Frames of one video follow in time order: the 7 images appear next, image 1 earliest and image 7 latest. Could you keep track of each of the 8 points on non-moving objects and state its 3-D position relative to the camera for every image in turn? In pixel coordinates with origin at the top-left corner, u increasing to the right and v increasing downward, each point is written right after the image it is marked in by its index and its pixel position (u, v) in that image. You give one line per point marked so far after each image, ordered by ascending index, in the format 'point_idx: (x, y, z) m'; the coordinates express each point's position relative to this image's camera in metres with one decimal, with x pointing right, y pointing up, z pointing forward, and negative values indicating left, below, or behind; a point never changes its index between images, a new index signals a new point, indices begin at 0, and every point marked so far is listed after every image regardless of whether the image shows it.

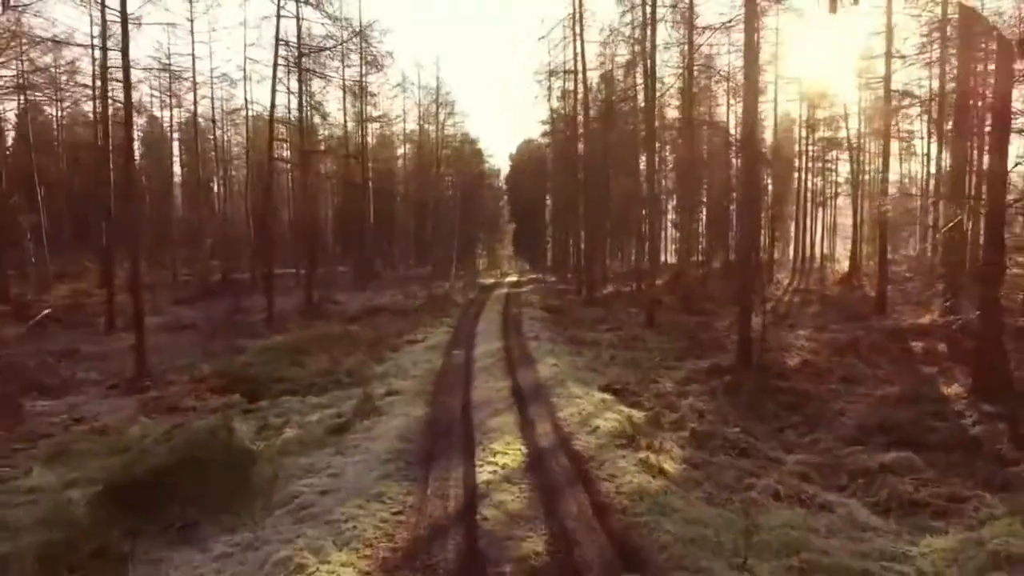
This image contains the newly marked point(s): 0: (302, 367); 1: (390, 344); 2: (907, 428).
0: (-4.2, -1.6, +14.6) m
1: (-2.9, -1.3, +17.2) m
2: (+5.5, -1.9, +10.0) m
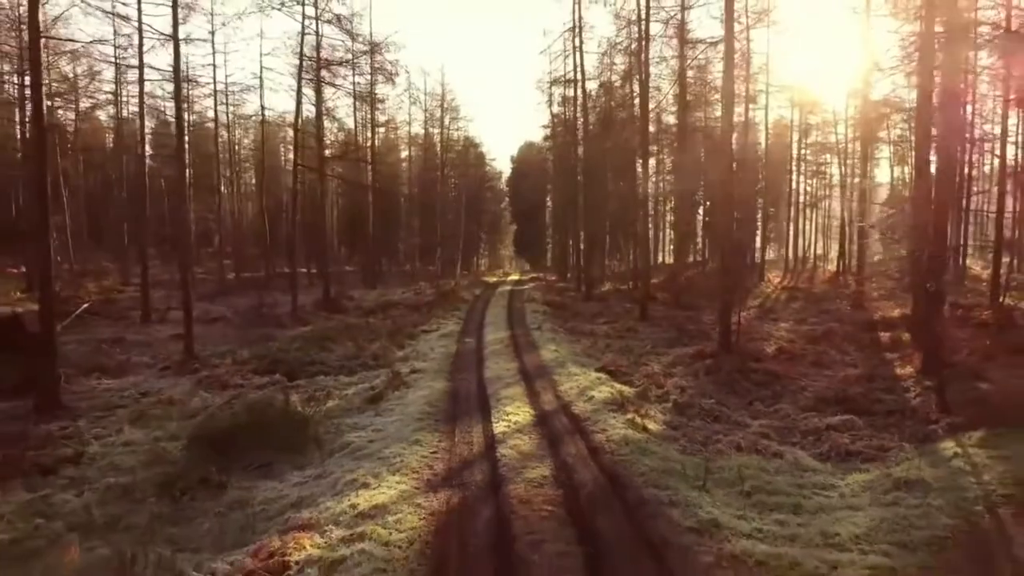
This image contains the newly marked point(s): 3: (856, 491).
0: (-4.1, -1.5, +16.3) m
1: (-2.8, -1.2, +19.0) m
2: (+5.7, -1.8, +11.8) m
3: (+3.6, -2.1, +7.6) m
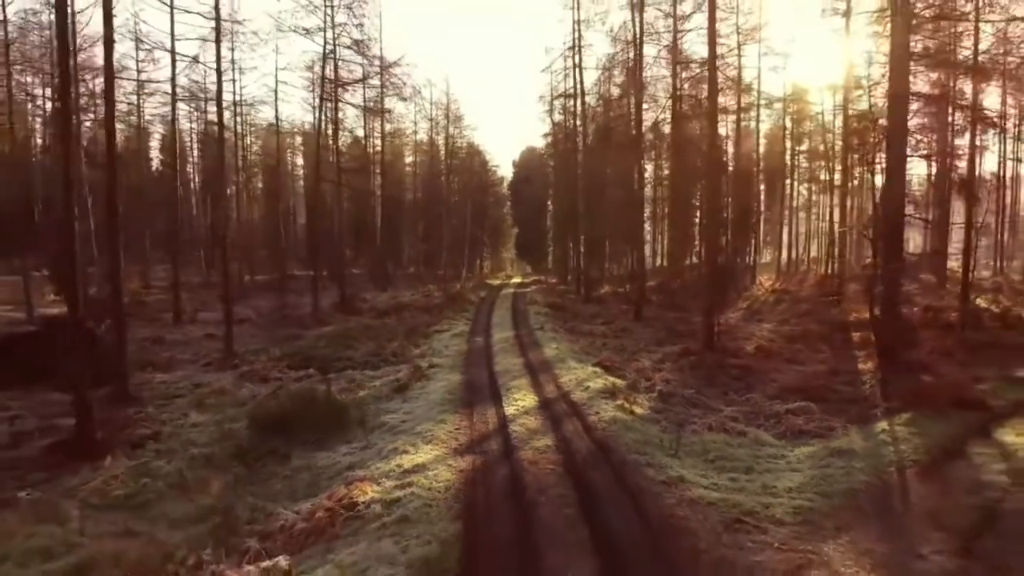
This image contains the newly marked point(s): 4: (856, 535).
0: (-4.0, -1.6, +18.2) m
1: (-2.7, -1.3, +20.8) m
2: (+5.8, -1.9, +13.6) m
3: (+3.8, -2.2, +9.4) m
4: (+3.3, -2.3, +6.8) m
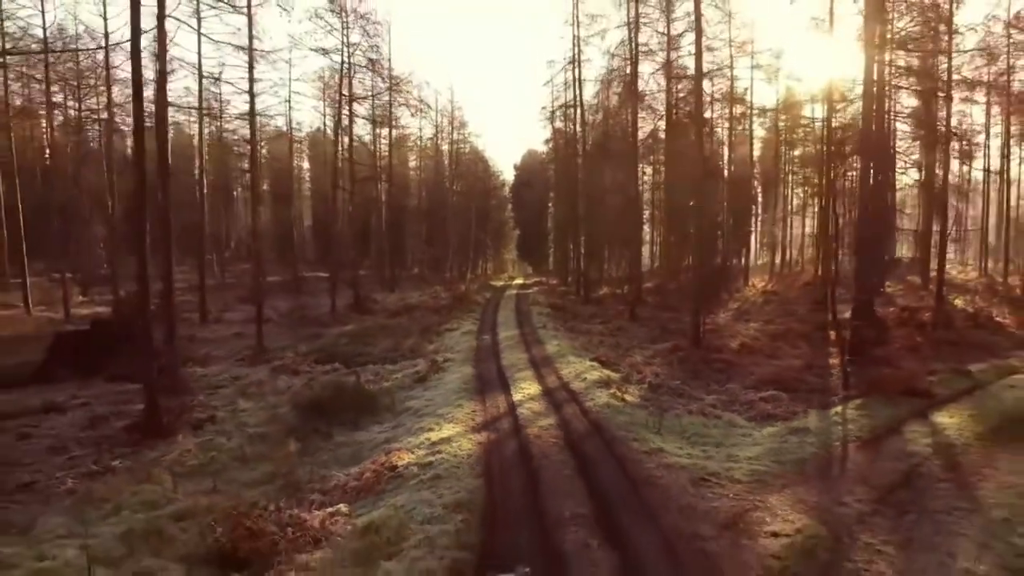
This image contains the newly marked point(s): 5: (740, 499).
0: (-3.8, -1.6, +19.9) m
1: (-2.5, -1.4, +22.5) m
2: (+5.9, -2.0, +15.3) m
3: (+3.9, -2.3, +11.2) m
4: (+3.4, -2.4, +8.5) m
5: (+2.6, -2.4, +8.1) m
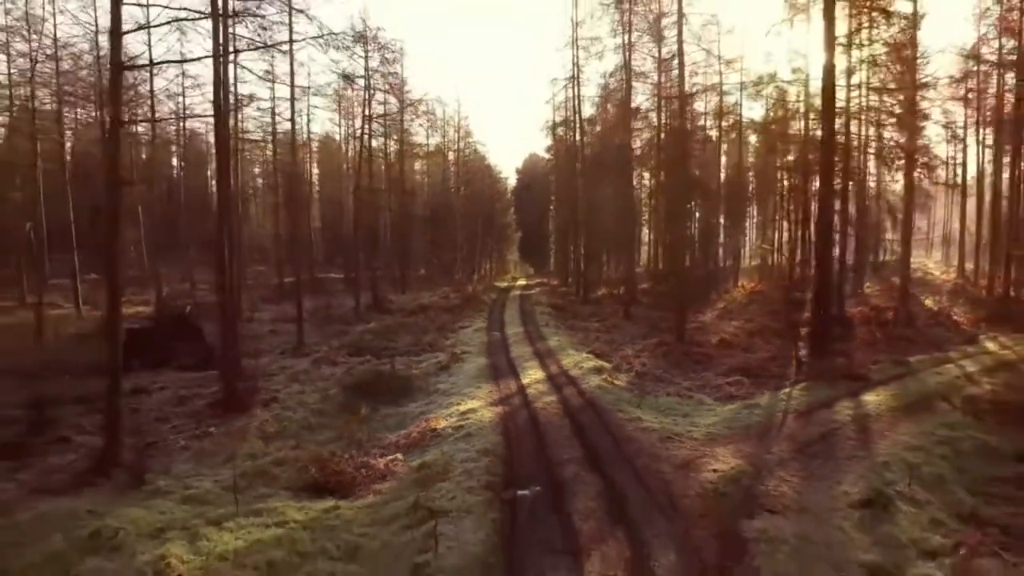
0: (-3.6, -1.7, +22.7) m
1: (-2.3, -1.4, +25.3) m
2: (+6.1, -2.0, +18.1) m
3: (+4.1, -2.4, +14.0) m
4: (+3.6, -2.5, +11.3) m
5: (+2.8, -2.5, +10.9) m
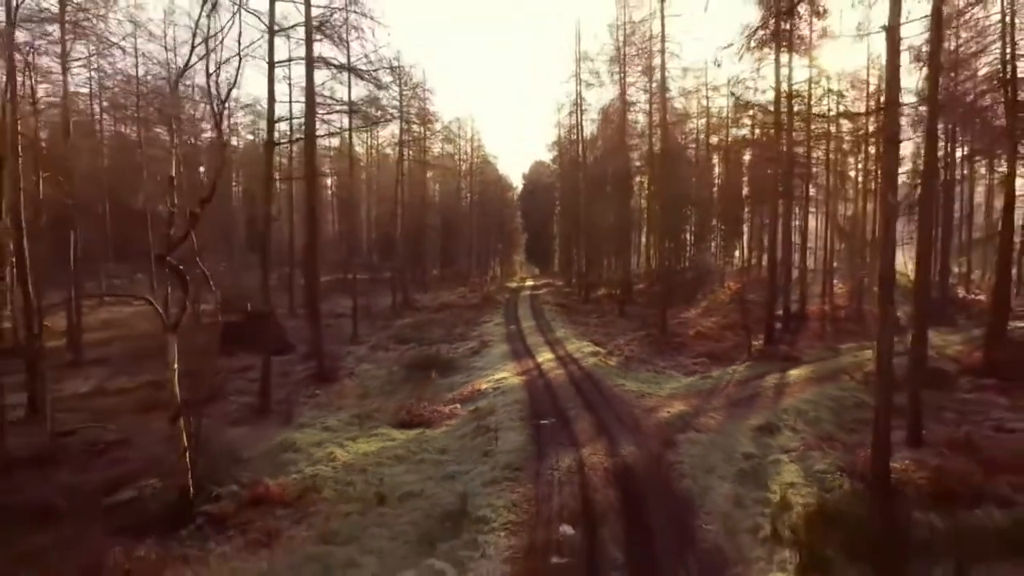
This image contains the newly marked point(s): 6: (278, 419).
0: (-3.1, -1.8, +27.8) m
1: (-1.7, -1.5, +30.4) m
2: (+6.6, -2.1, +23.2) m
3: (+4.6, -2.5, +19.1) m
4: (+4.1, -2.6, +16.4) m
5: (+3.3, -2.6, +16.0) m
6: (-5.0, -2.8, +15.3) m
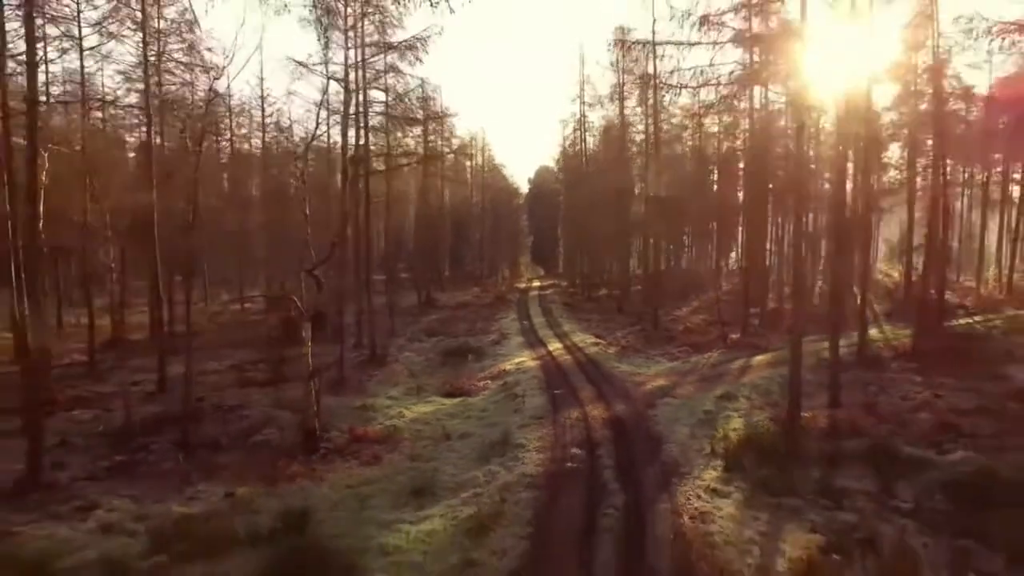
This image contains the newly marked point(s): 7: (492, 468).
0: (-2.5, -1.8, +32.3) m
1: (-1.1, -1.5, +34.9) m
2: (+7.2, -2.2, +27.7) m
3: (+5.2, -2.5, +23.5) m
4: (+4.6, -2.6, +20.9) m
5: (+3.8, -2.6, +20.4) m
6: (-4.5, -2.8, +19.8) m
7: (-0.4, -3.2, +12.7) m
